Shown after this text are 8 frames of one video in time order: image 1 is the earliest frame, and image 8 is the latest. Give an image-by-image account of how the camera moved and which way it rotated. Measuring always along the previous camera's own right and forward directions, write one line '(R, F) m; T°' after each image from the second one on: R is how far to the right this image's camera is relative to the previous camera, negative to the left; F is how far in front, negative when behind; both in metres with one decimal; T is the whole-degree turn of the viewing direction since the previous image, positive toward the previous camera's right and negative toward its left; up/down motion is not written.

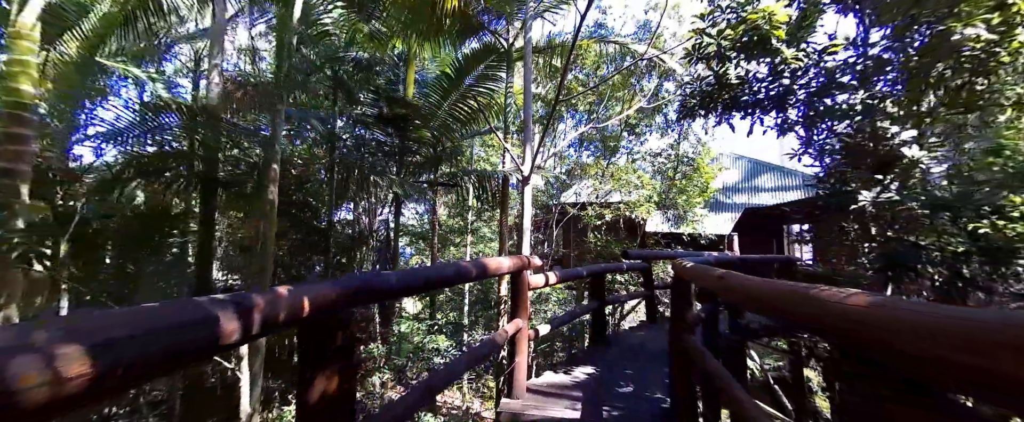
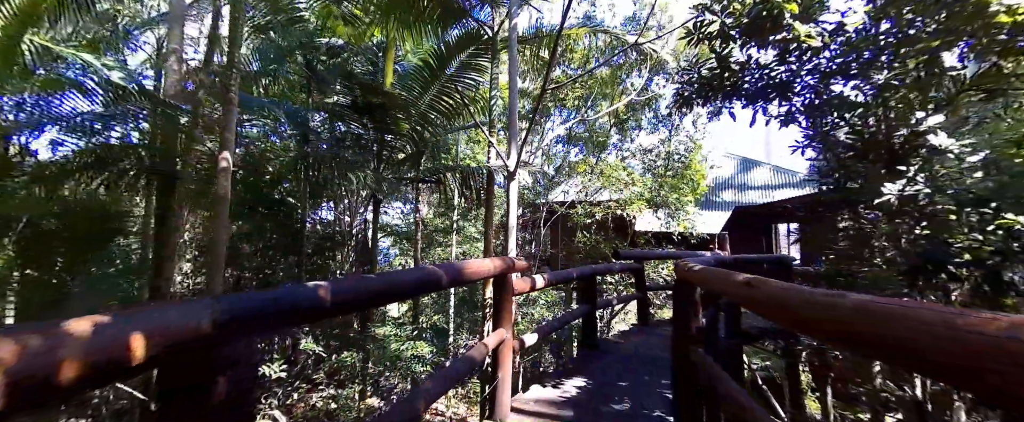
(0.0, +0.2) m; +2°
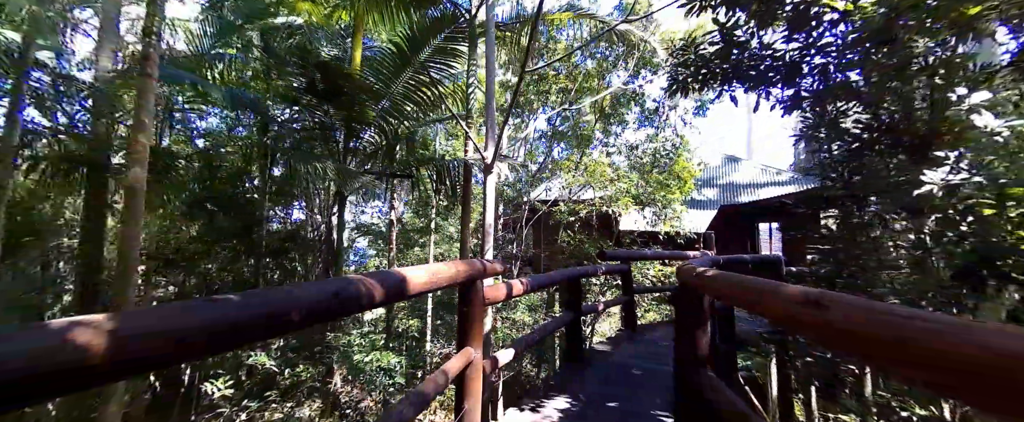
(0.0, +0.3) m; +2°
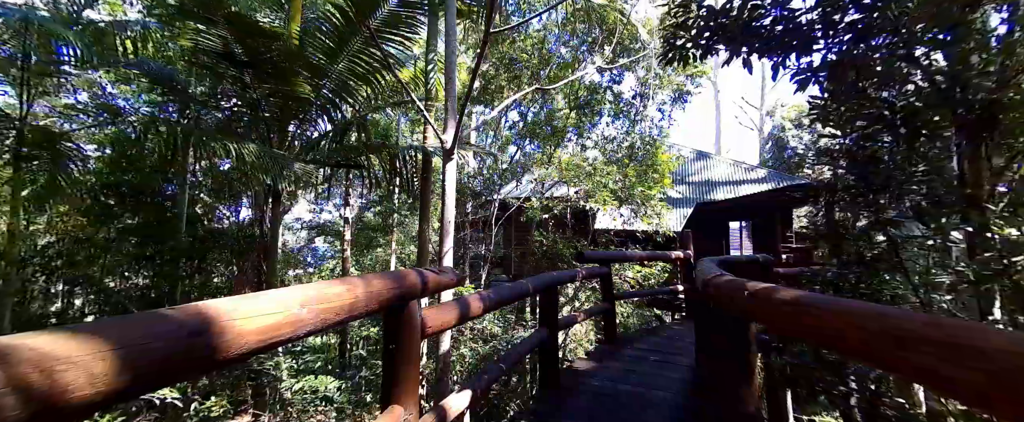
(0.0, +0.4) m; +4°
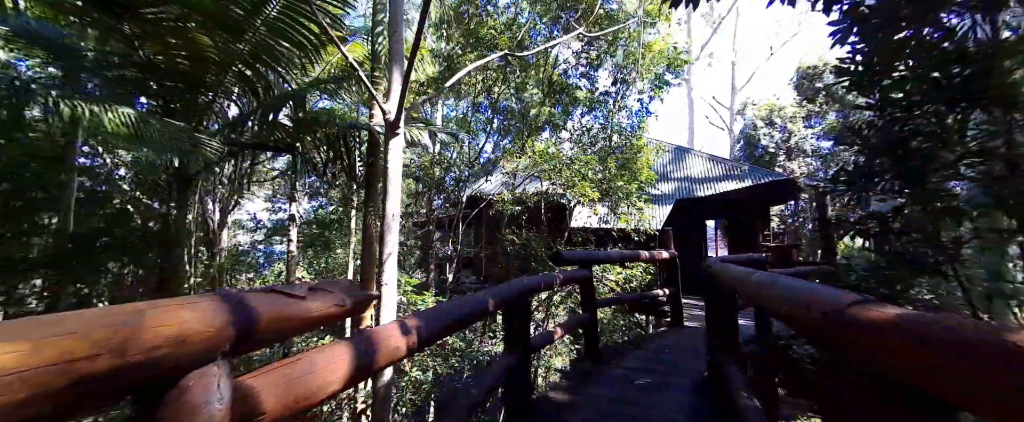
(+0.1, +0.5) m; +4°
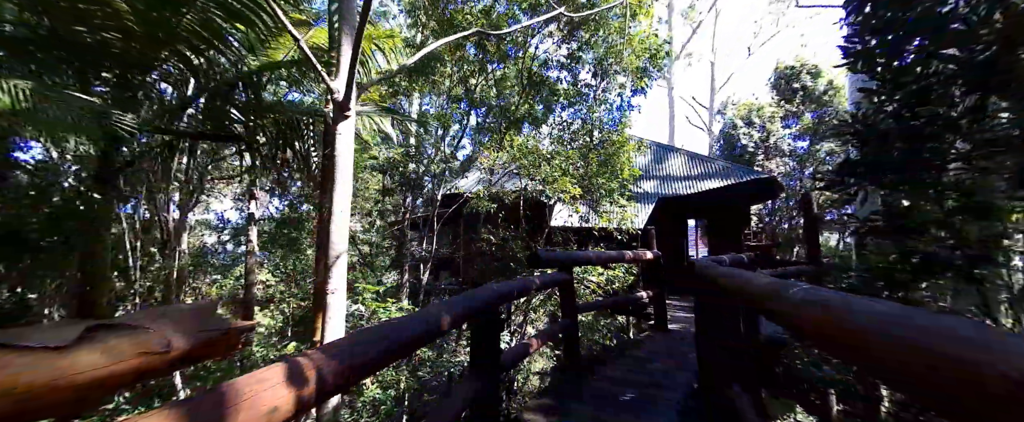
(0.0, +0.2) m; +2°
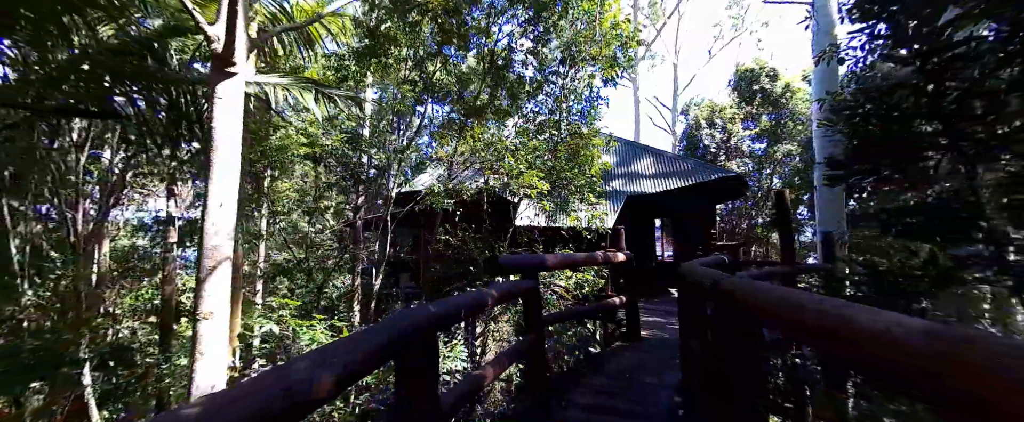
(0.0, +0.3) m; +5°
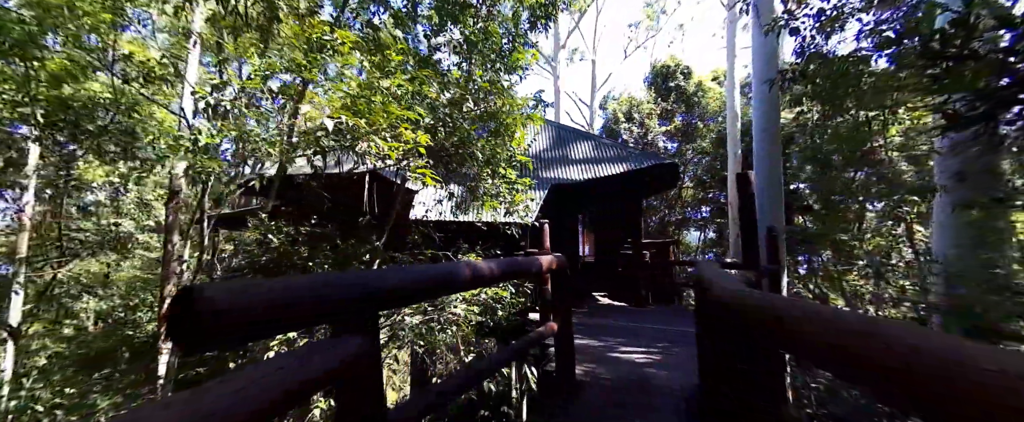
(+0.2, +1.0) m; +11°
